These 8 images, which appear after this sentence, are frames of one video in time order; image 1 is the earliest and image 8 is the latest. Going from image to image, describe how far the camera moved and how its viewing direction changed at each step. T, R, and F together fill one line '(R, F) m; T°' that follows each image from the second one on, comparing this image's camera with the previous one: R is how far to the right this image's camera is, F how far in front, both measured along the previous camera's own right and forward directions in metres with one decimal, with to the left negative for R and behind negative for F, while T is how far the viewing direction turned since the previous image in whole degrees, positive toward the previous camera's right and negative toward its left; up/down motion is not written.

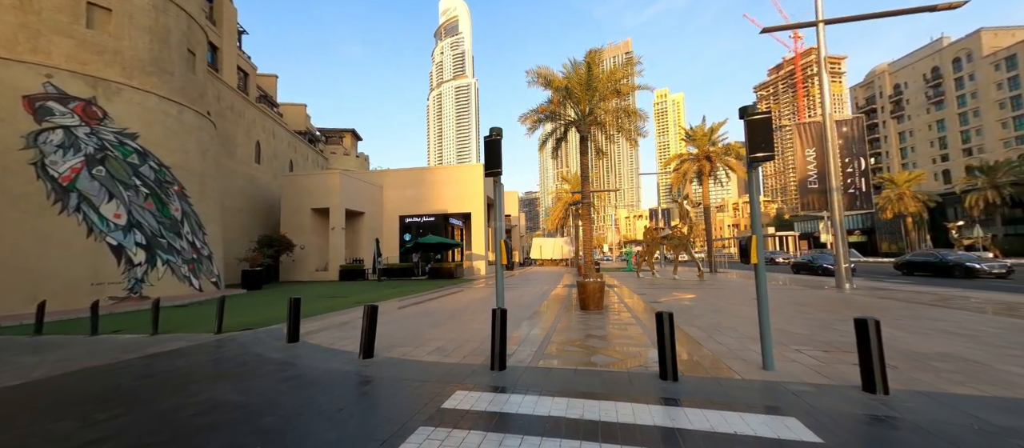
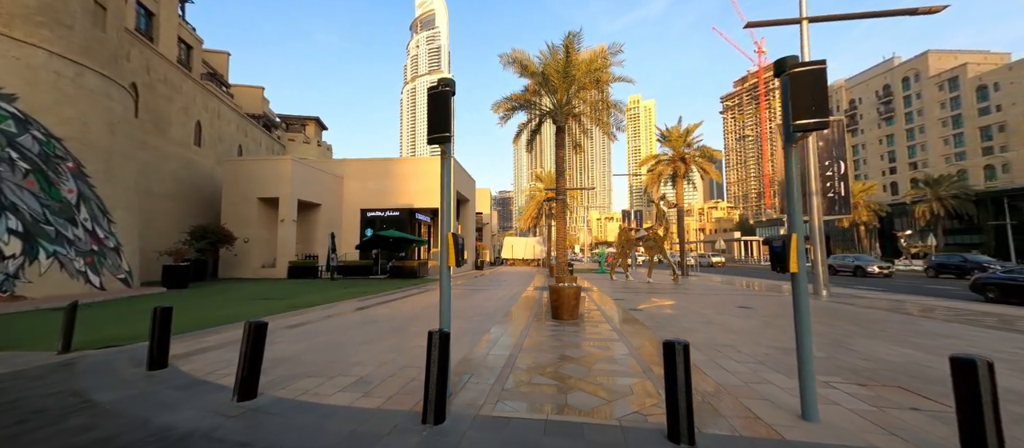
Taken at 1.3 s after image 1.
(+0.2, +1.5) m; +4°
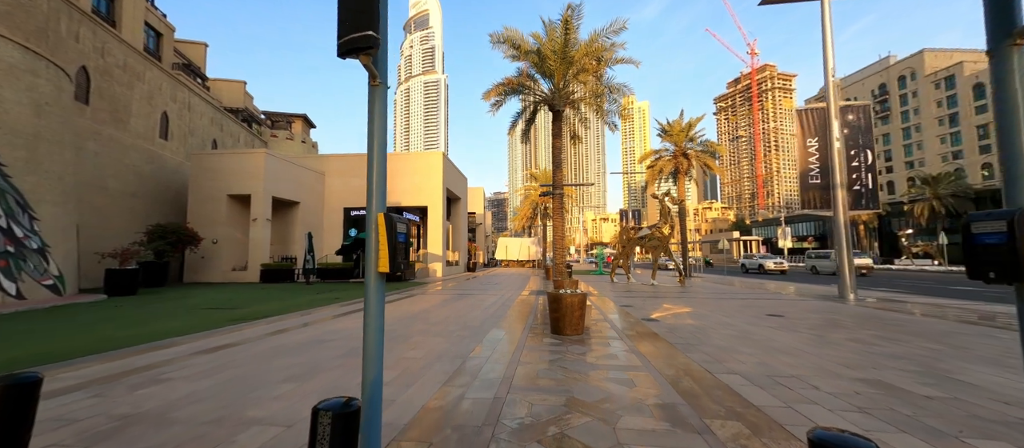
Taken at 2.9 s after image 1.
(+0.1, +1.8) m; +1°
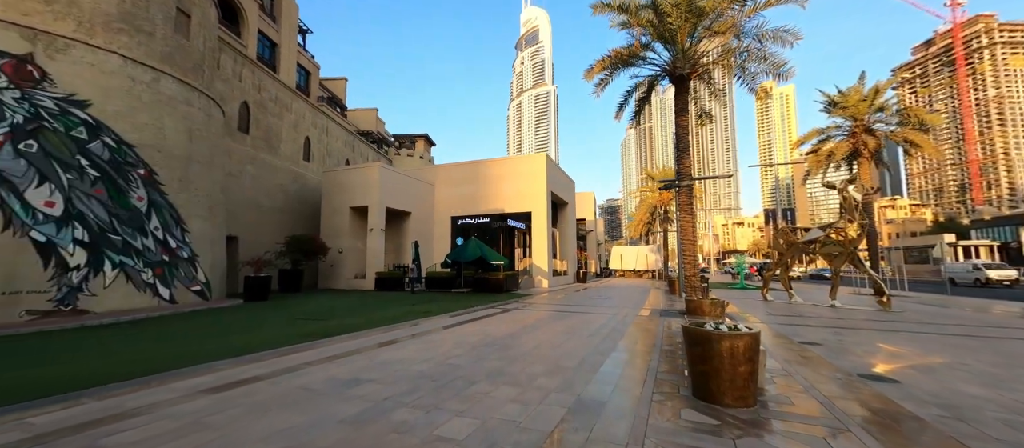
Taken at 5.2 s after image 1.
(+0.1, +2.5) m; -18°
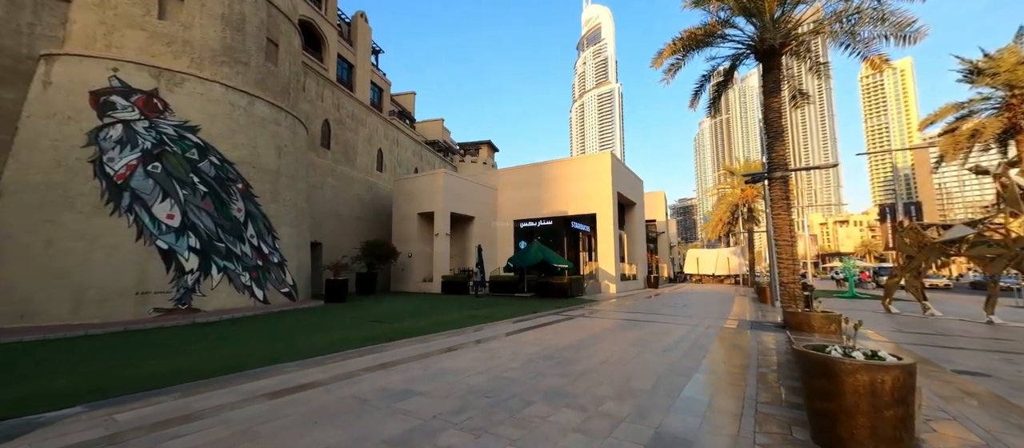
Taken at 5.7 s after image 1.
(+0.1, +0.5) m; -10°
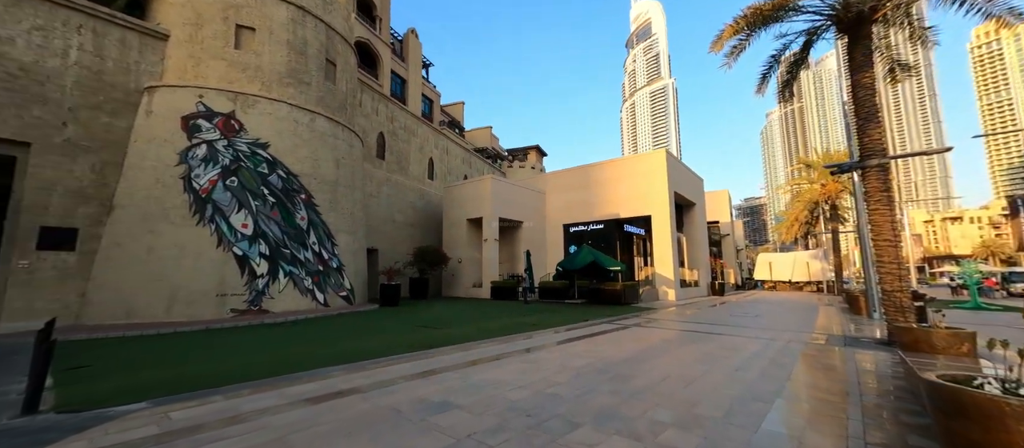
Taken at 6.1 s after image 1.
(+0.2, +0.4) m; -8°
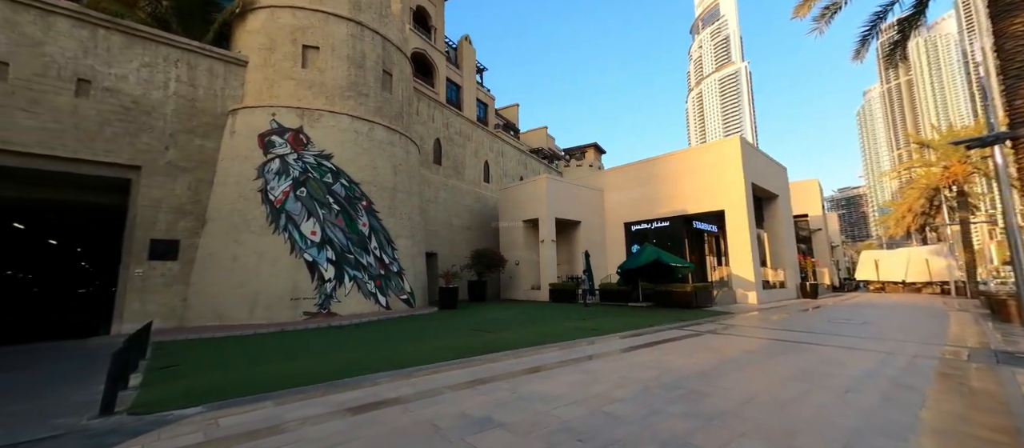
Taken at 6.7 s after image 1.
(+0.1, +0.6) m; -9°
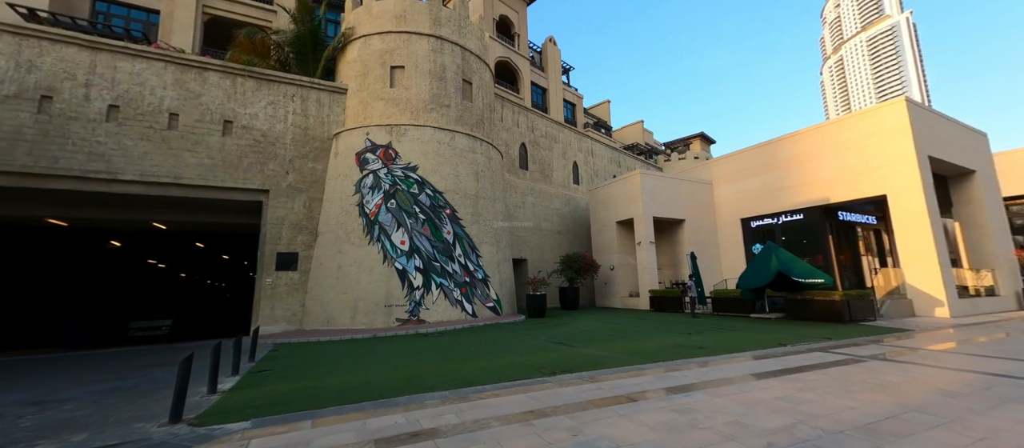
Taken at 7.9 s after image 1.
(+0.5, +1.0) m; -16°
